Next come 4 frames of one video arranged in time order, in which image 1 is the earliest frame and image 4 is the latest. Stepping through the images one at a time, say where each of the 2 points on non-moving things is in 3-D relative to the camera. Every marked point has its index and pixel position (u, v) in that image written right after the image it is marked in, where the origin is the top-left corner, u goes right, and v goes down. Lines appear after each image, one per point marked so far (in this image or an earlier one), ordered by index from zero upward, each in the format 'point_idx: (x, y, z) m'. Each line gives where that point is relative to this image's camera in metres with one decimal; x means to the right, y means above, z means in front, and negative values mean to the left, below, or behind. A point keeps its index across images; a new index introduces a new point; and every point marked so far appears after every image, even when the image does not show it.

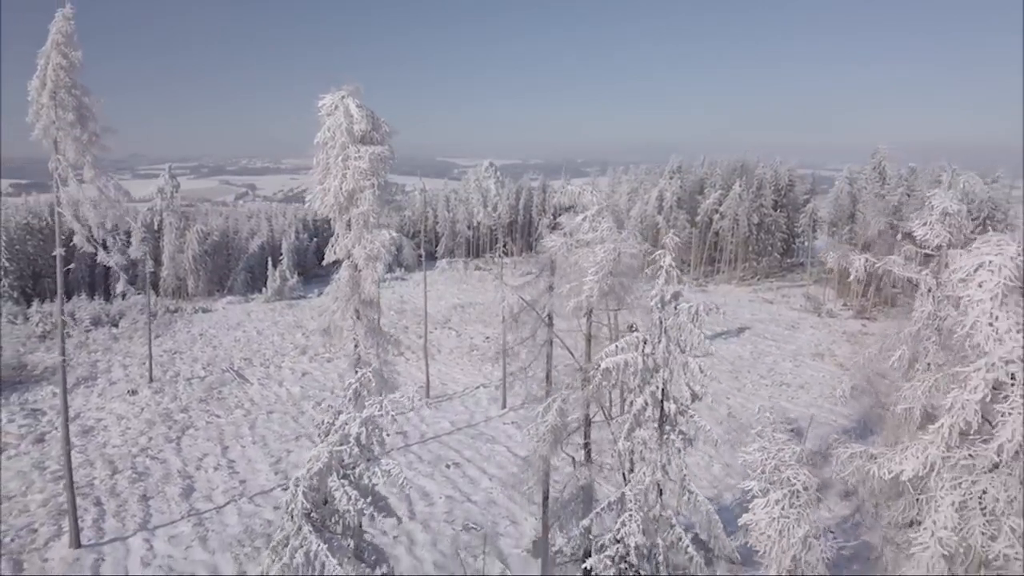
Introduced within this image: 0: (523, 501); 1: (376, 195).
0: (+0.3, -6.2, +16.8) m
1: (-2.6, +1.8, +11.3) m
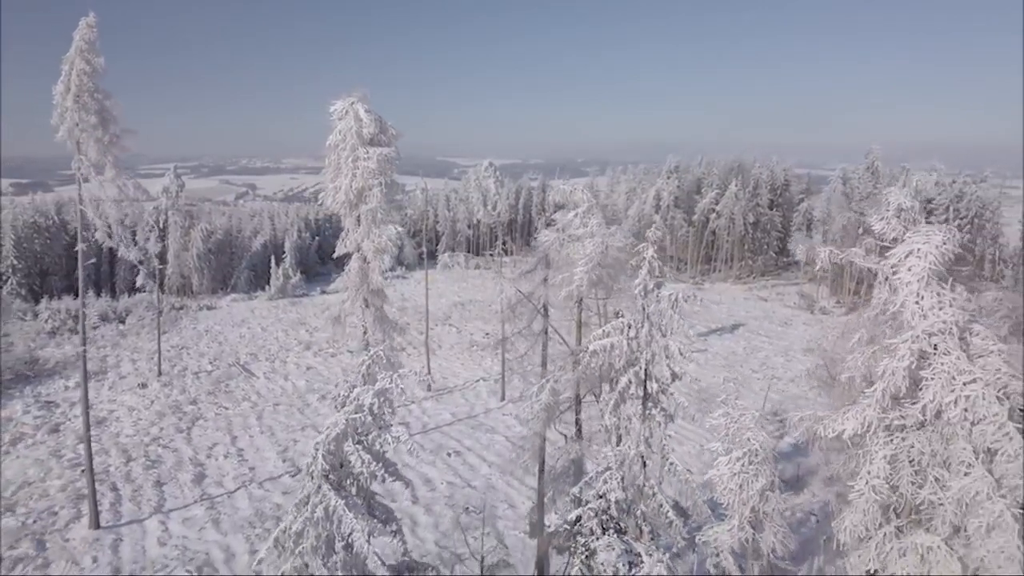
0: (+0.2, -6.0, +17.8) m
1: (-2.7, +2.0, +12.2) m
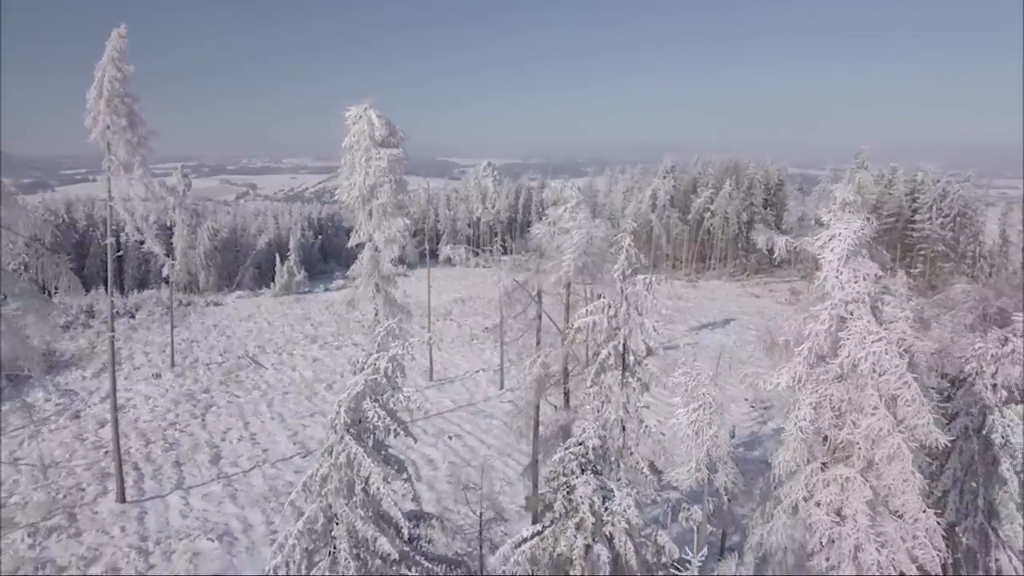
0: (+0.1, -5.7, +19.2) m
1: (-2.8, +2.3, +13.7) m
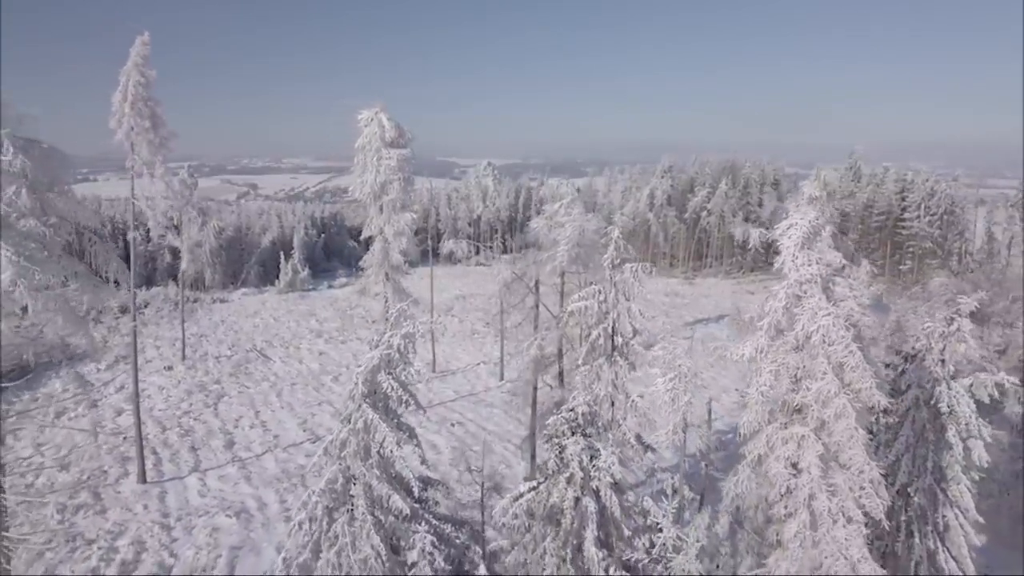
0: (+0.1, -5.4, +20.4) m
1: (-2.8, +2.6, +14.8) m
